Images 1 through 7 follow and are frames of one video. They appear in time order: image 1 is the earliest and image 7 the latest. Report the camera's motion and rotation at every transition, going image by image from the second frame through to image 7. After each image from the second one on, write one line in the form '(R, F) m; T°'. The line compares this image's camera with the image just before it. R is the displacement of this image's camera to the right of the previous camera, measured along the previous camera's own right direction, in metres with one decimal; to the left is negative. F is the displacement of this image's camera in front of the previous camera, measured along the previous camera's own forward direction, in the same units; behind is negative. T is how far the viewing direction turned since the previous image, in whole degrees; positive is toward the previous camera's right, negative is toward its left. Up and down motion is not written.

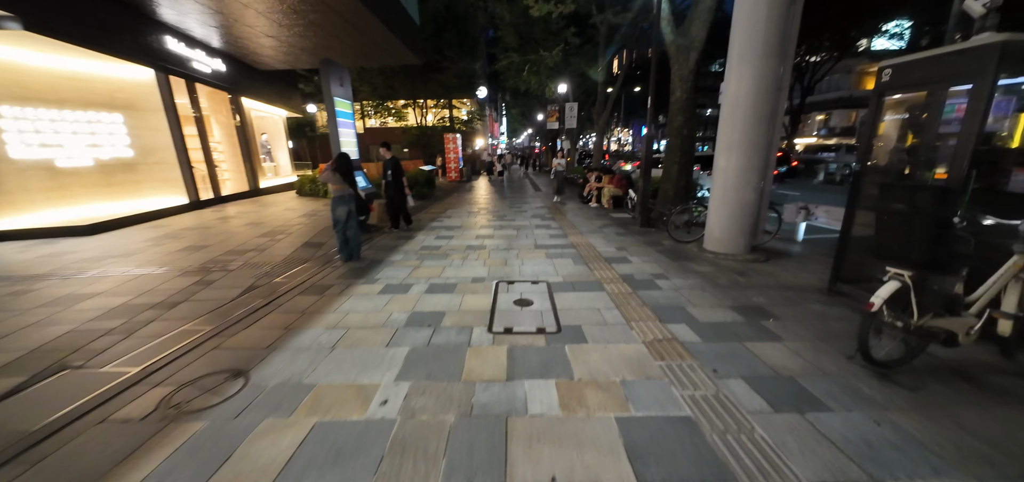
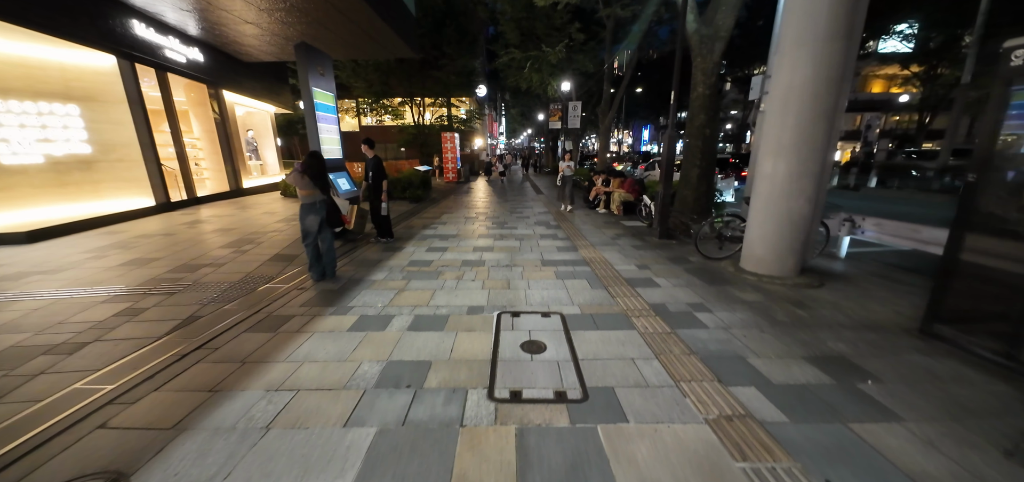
(-0.1, +0.9) m; 0°
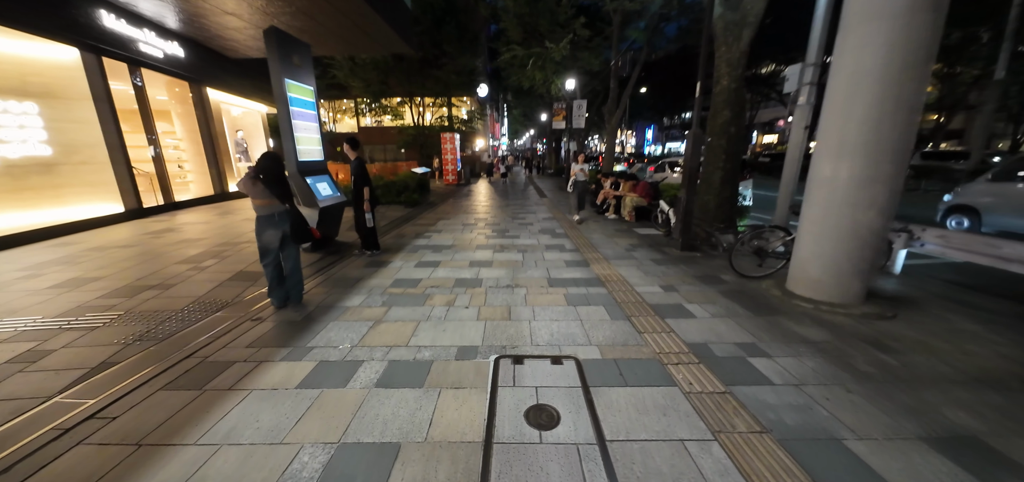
(0.0, +0.8) m; 0°
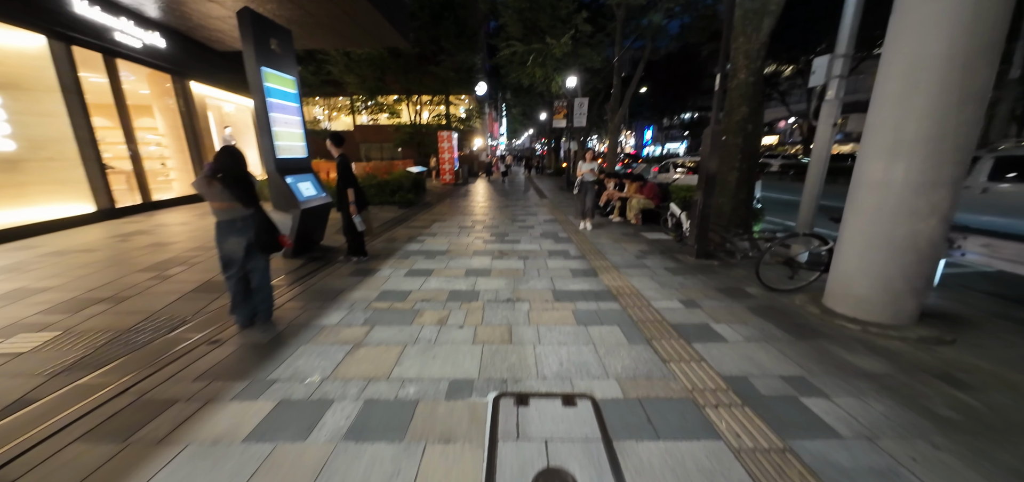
(0.0, +0.5) m; 0°
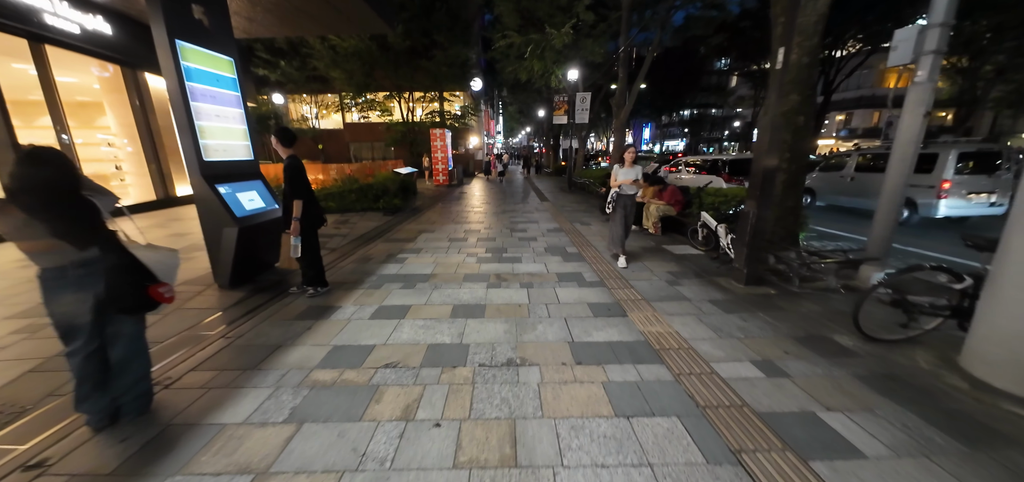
(0.0, +1.2) m; 0°
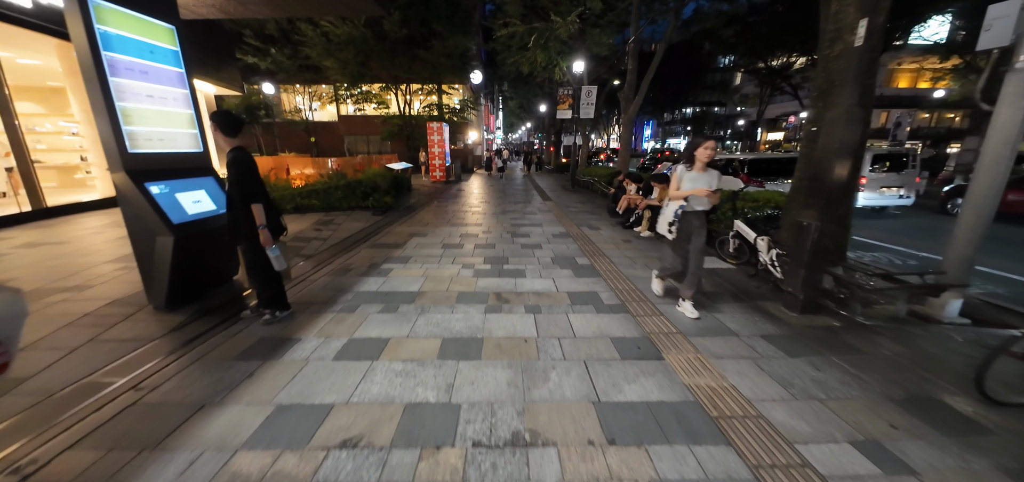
(-0.1, +0.8) m; 0°
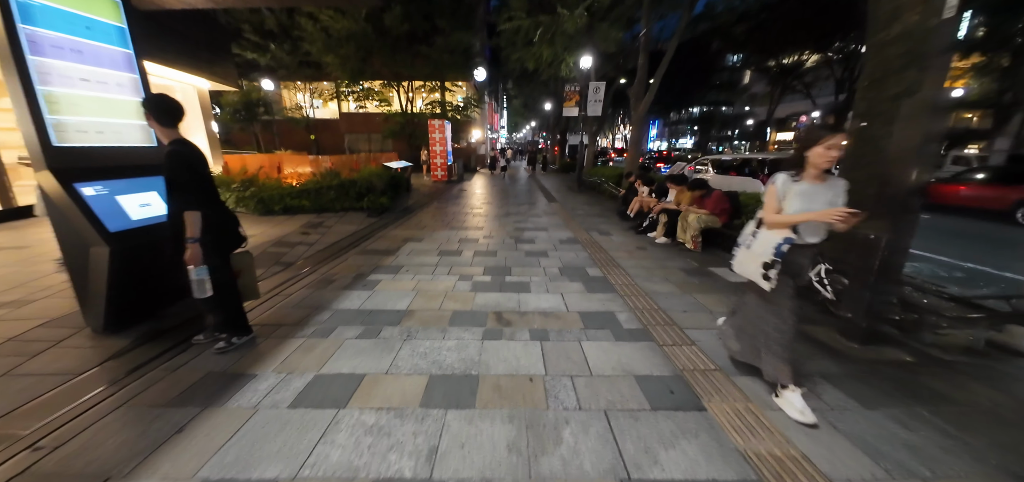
(0.0, +0.6) m; -1°
